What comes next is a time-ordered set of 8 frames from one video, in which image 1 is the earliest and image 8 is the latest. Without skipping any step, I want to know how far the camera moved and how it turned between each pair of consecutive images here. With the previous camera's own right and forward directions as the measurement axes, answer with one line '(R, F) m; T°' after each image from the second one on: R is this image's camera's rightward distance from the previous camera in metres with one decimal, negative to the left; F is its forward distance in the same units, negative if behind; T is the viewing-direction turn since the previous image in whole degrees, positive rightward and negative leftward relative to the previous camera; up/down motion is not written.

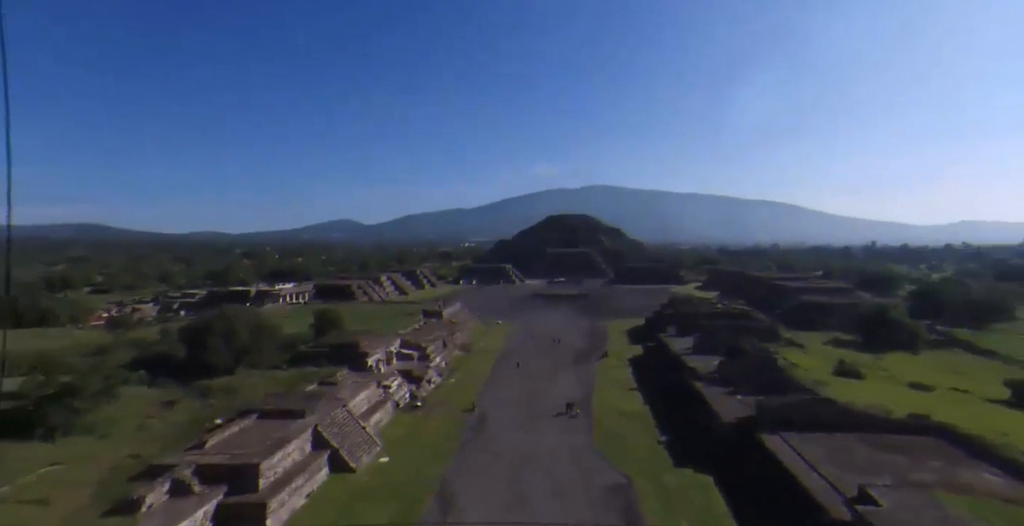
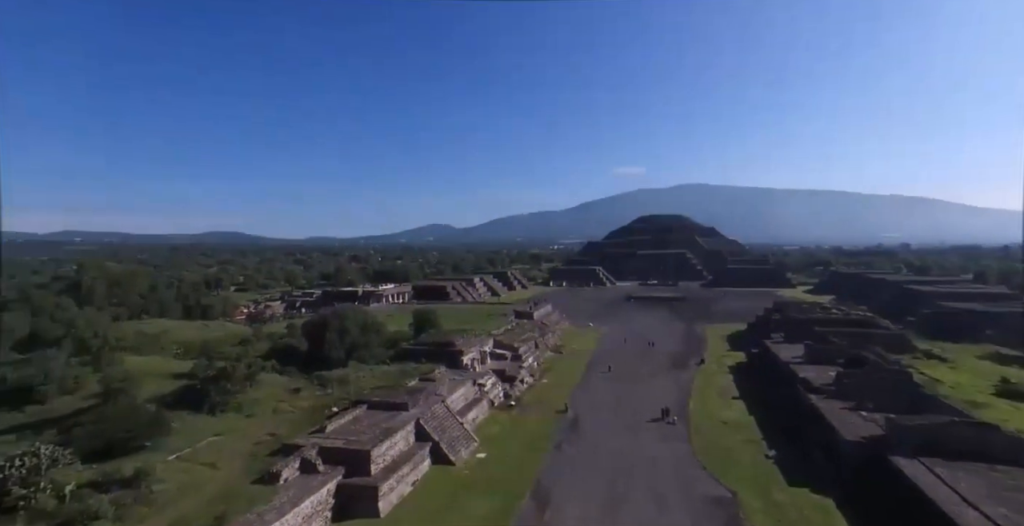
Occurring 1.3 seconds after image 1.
(-0.2, -0.8) m; -10°
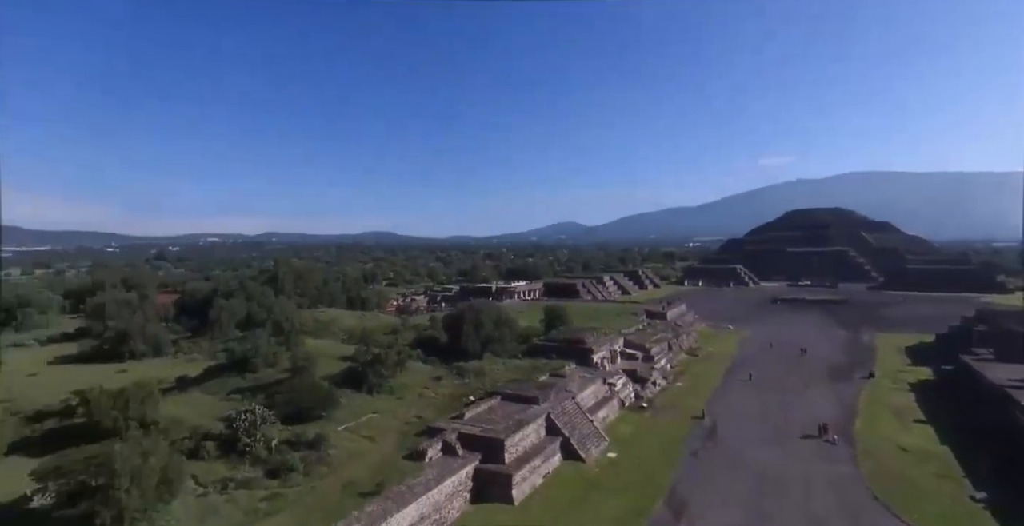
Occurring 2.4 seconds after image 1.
(0.0, -0.4) m; -14°
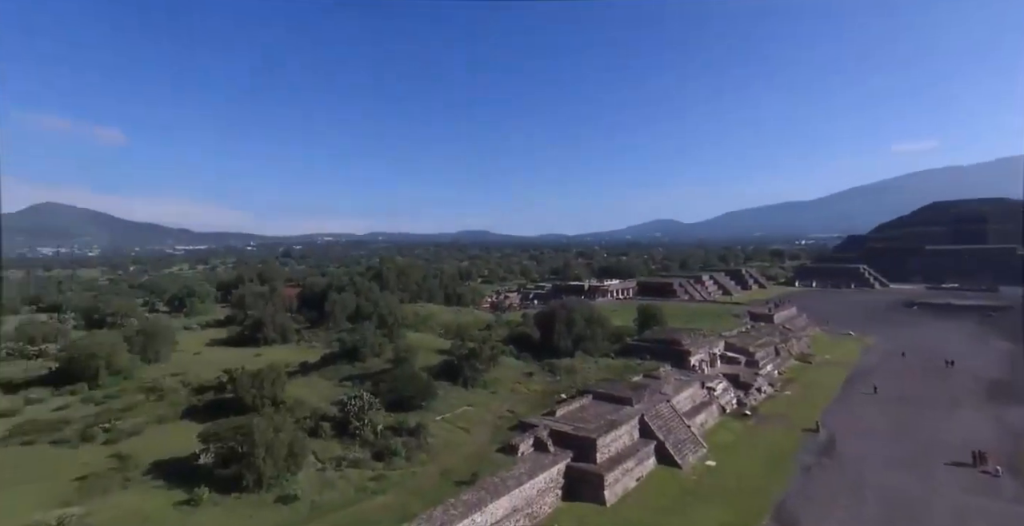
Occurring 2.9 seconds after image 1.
(0.0, -0.1) m; -10°
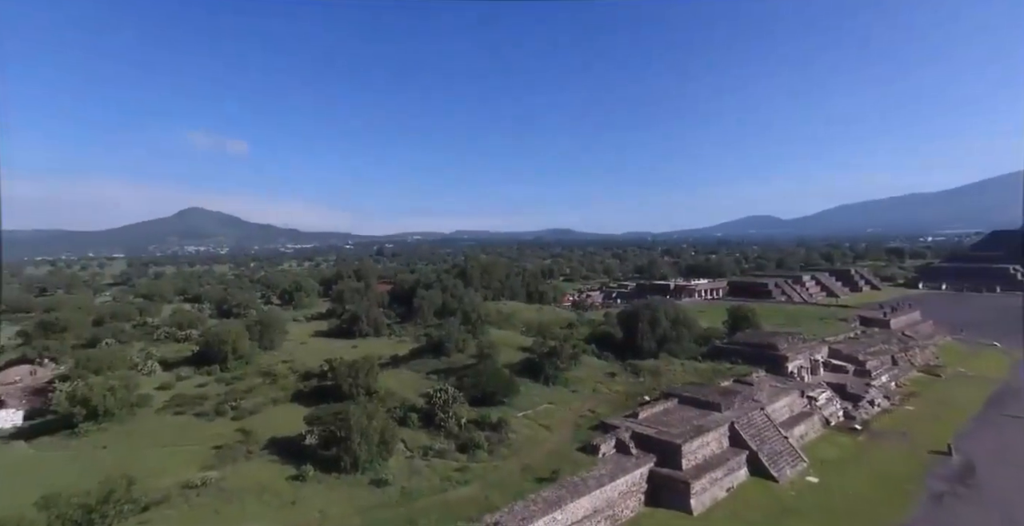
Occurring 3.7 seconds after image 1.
(0.0, -0.1) m; -9°
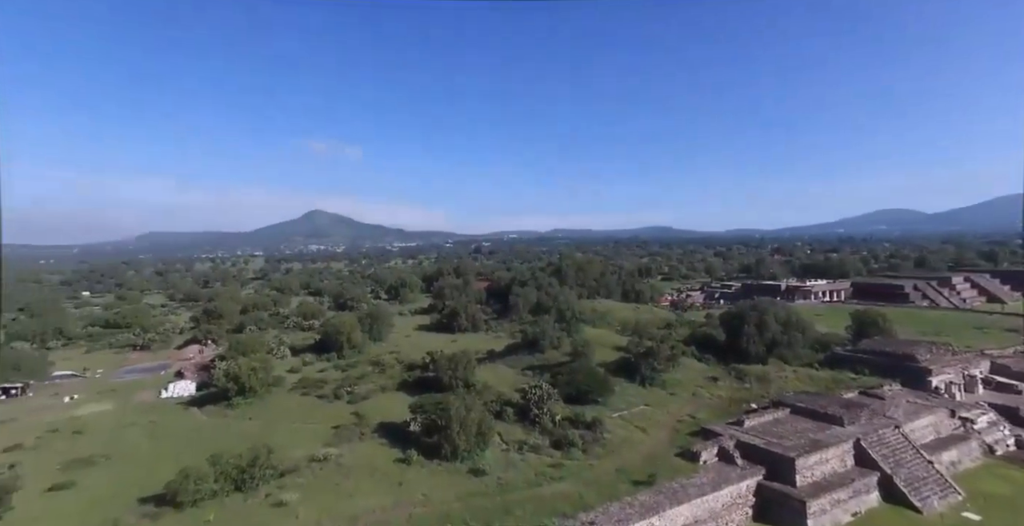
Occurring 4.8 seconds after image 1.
(+0.6, -0.2) m; -11°
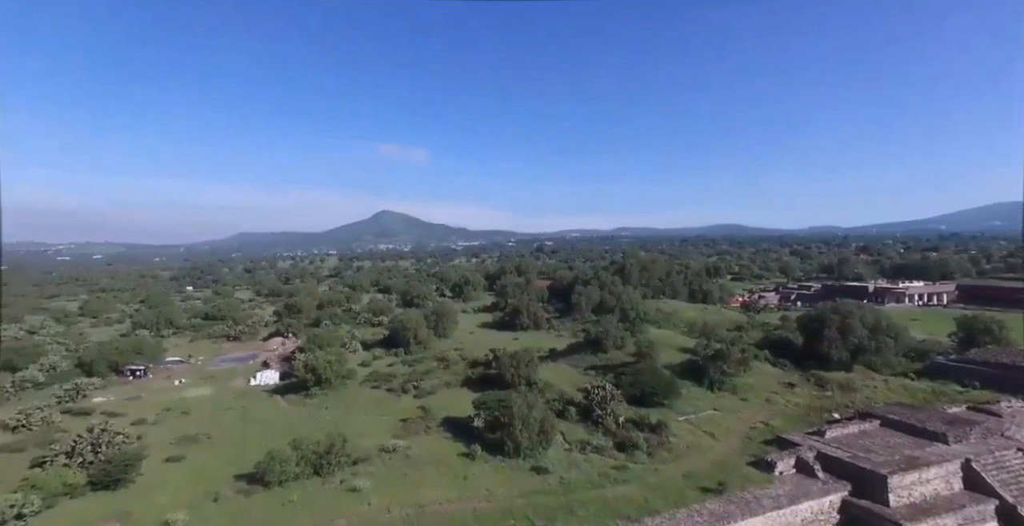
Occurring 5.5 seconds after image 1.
(+0.9, -0.1) m; -8°
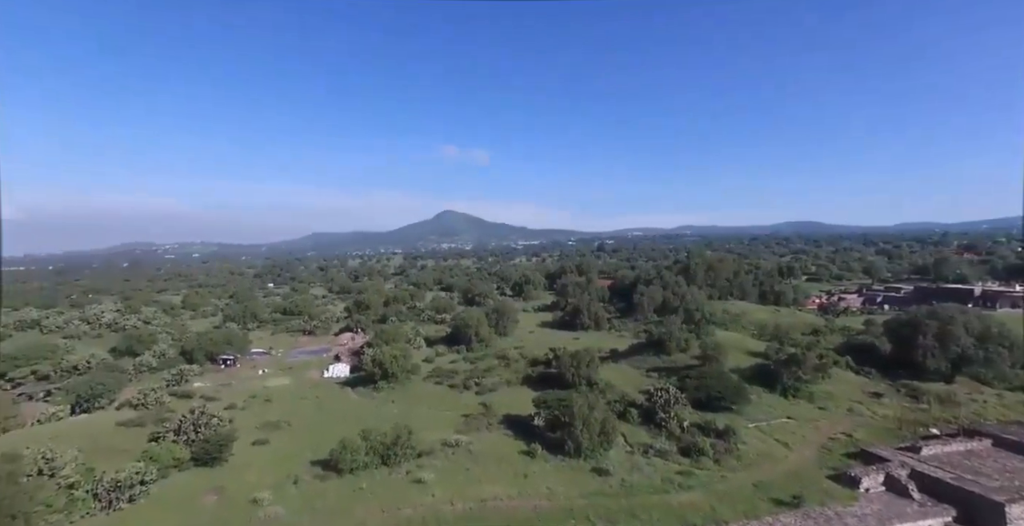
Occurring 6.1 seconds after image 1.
(+0.9, +0.1) m; -8°
